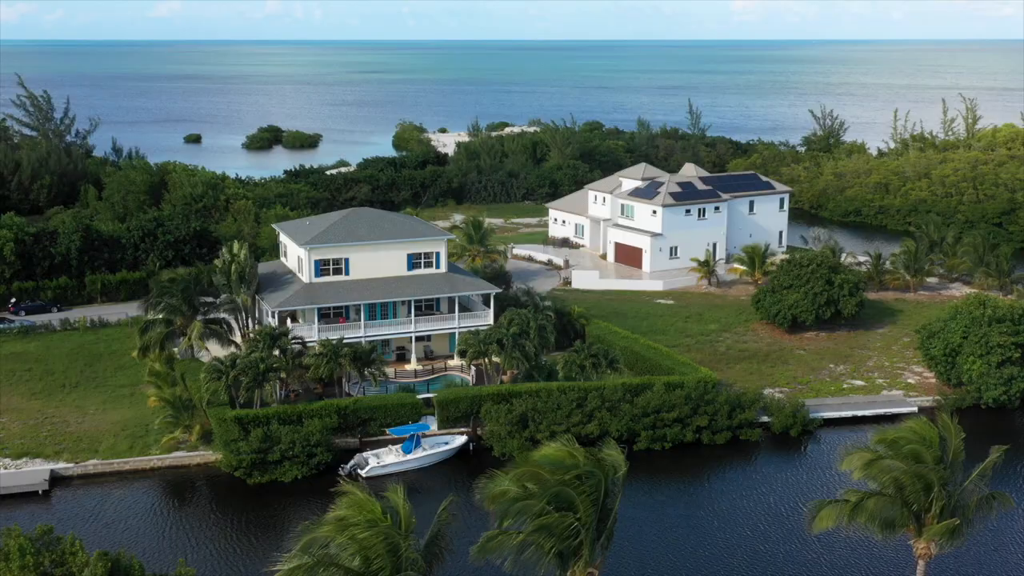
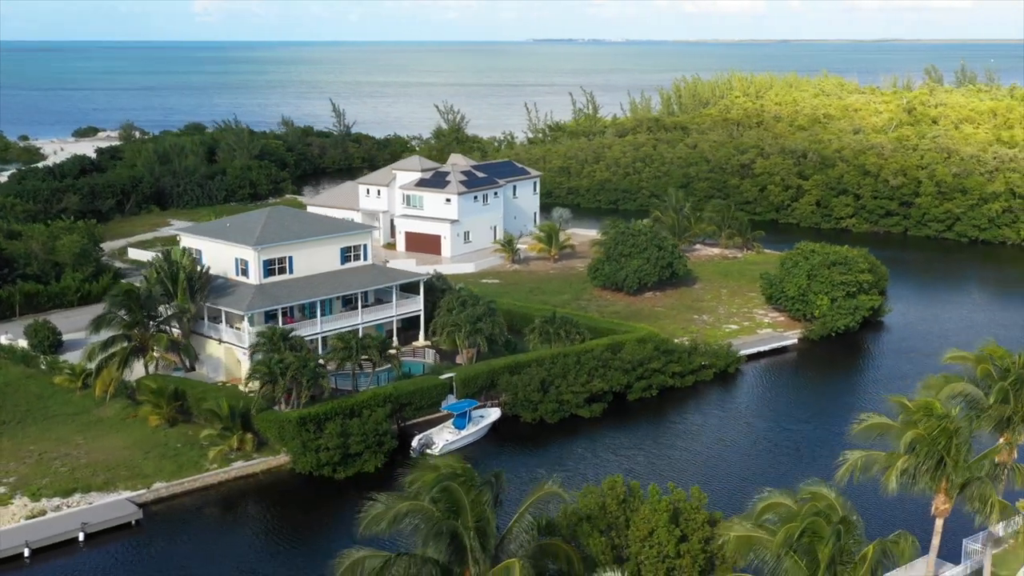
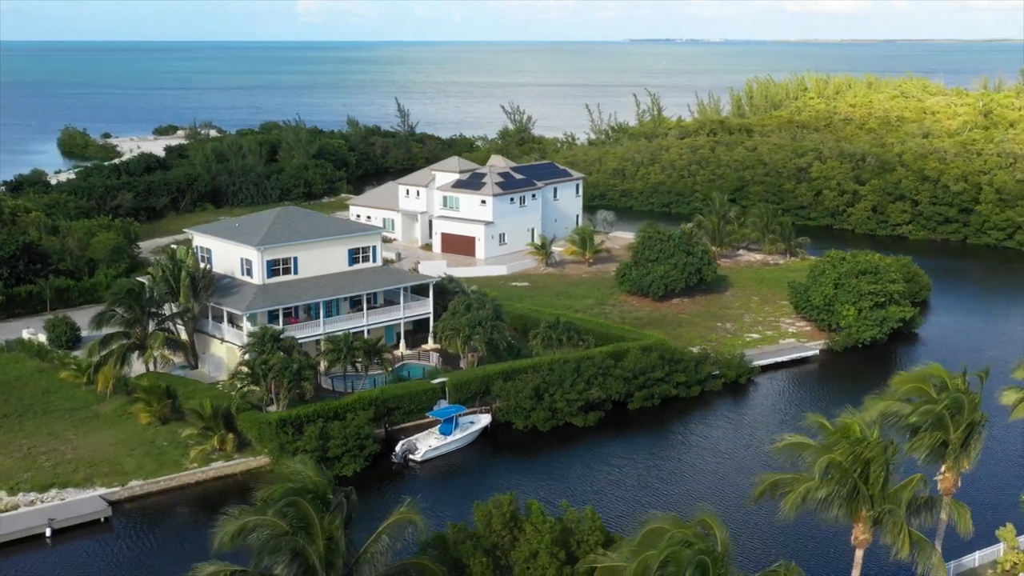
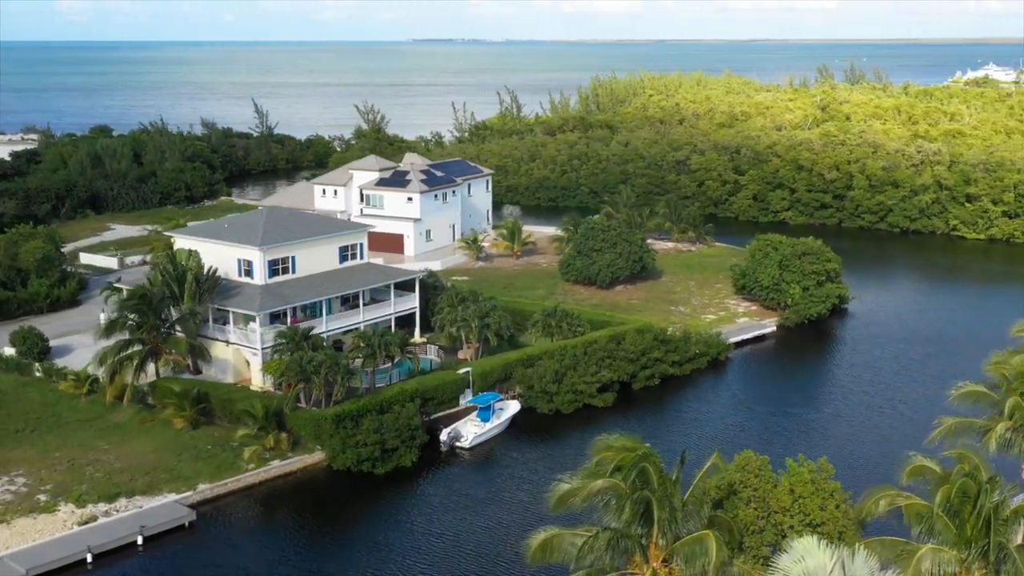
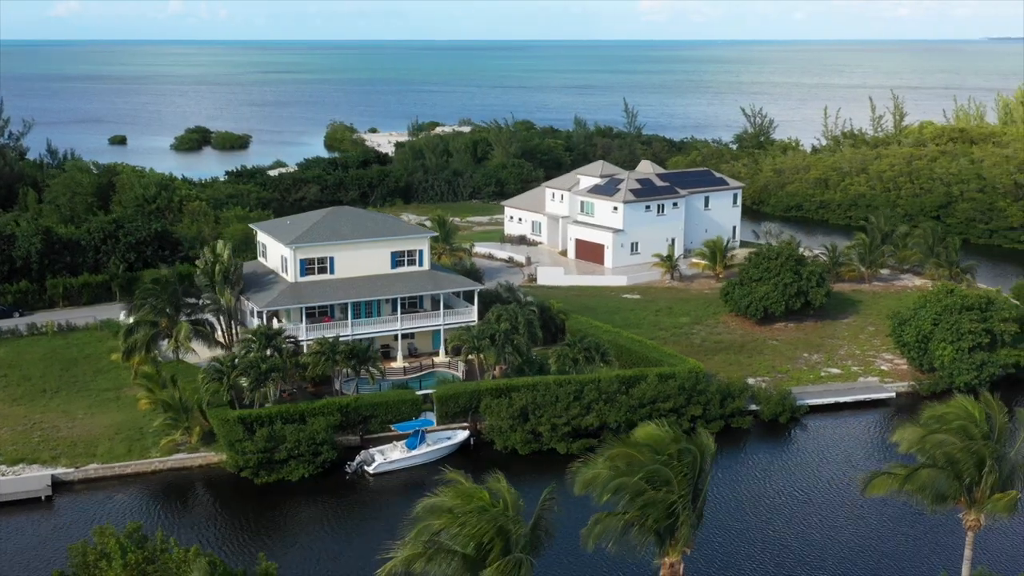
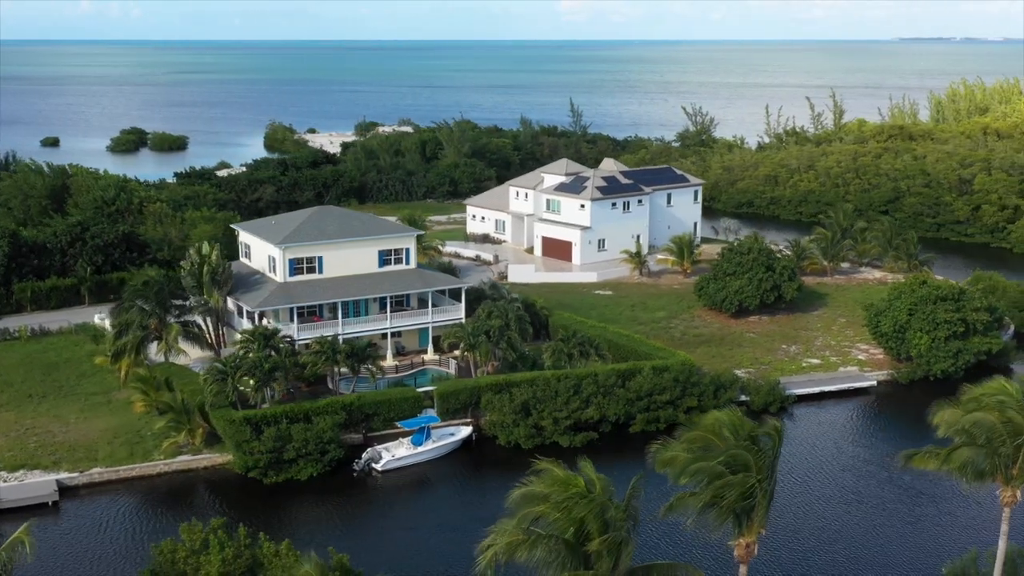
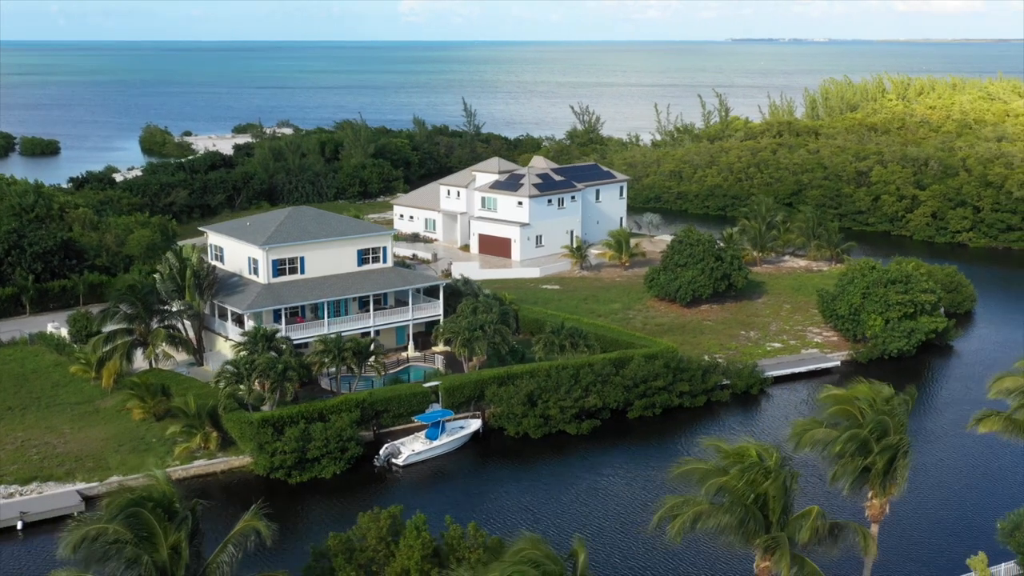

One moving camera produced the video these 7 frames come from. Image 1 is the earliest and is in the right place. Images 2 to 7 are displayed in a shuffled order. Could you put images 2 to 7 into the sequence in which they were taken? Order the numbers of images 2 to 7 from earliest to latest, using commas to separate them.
5, 6, 7, 3, 2, 4
